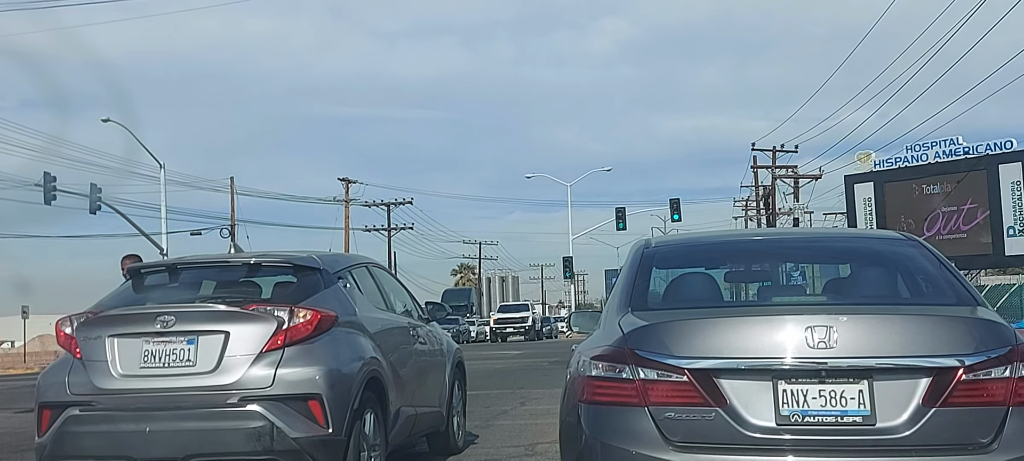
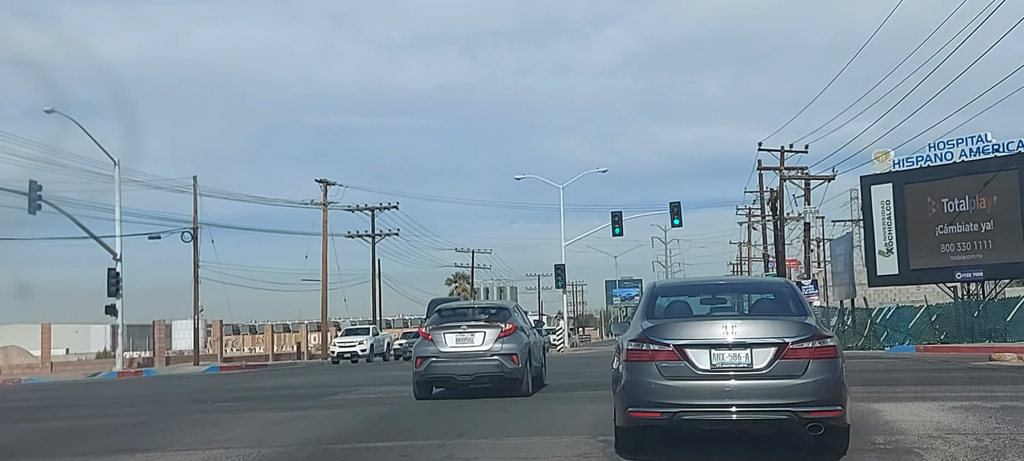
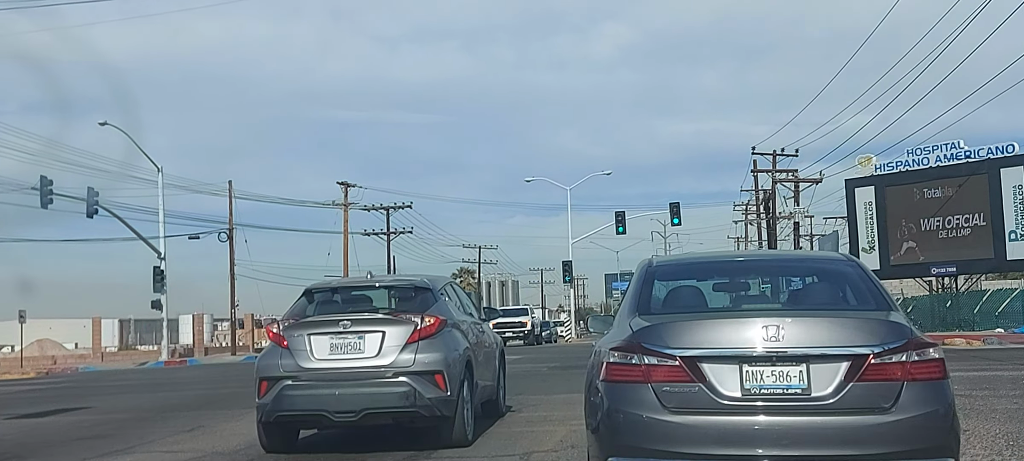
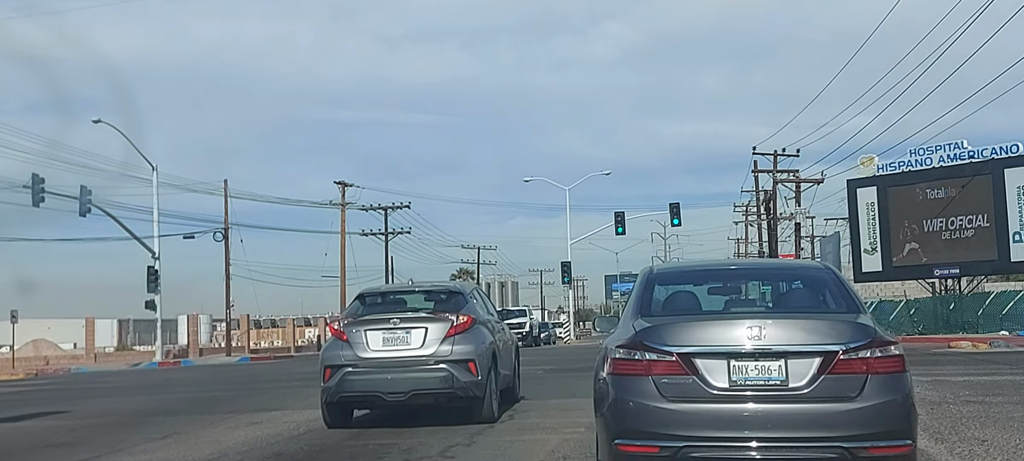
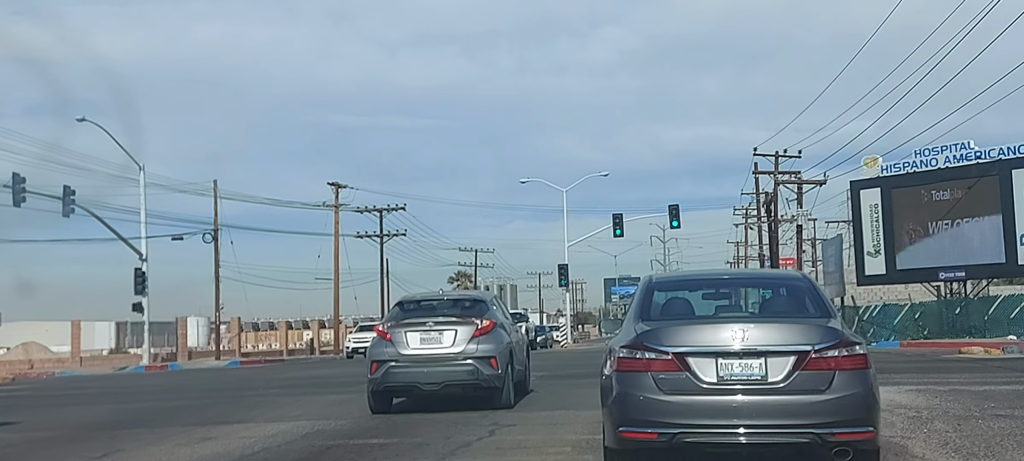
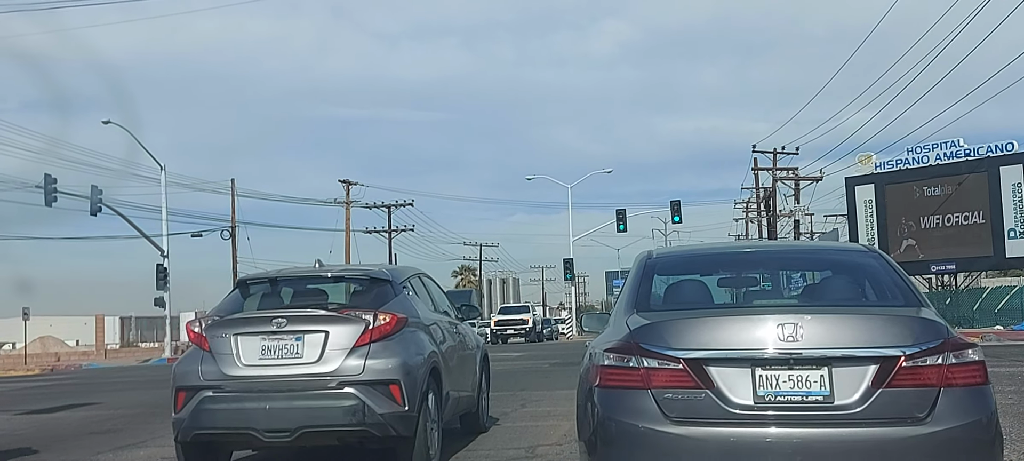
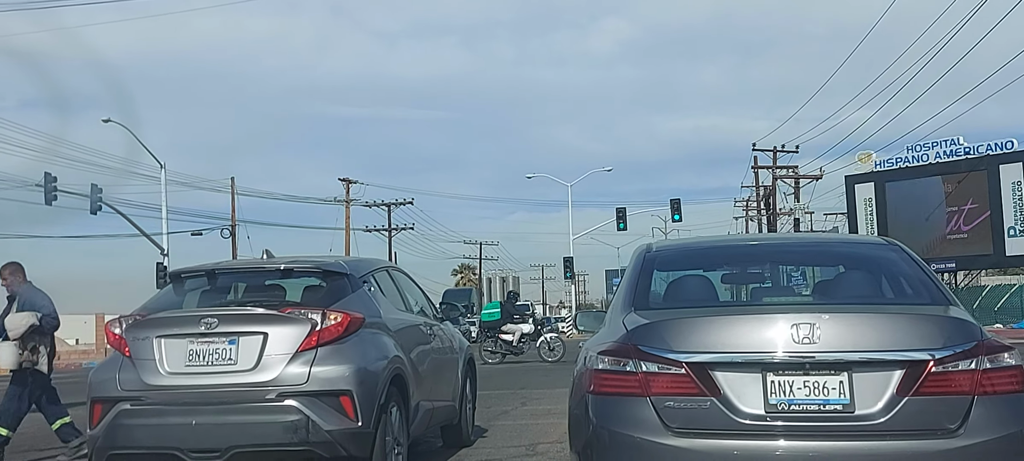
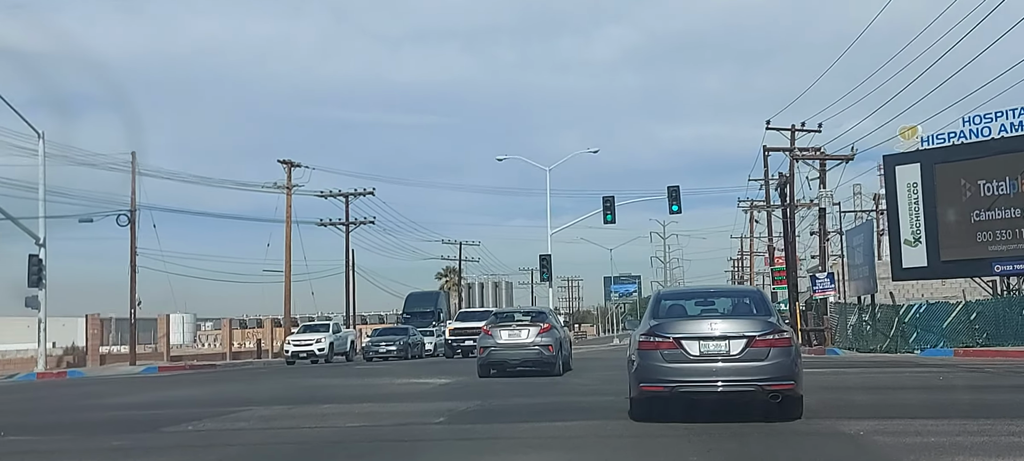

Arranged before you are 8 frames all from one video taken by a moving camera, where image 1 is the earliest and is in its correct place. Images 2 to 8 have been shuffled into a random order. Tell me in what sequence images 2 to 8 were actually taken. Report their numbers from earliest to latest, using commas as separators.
7, 6, 3, 4, 5, 2, 8
